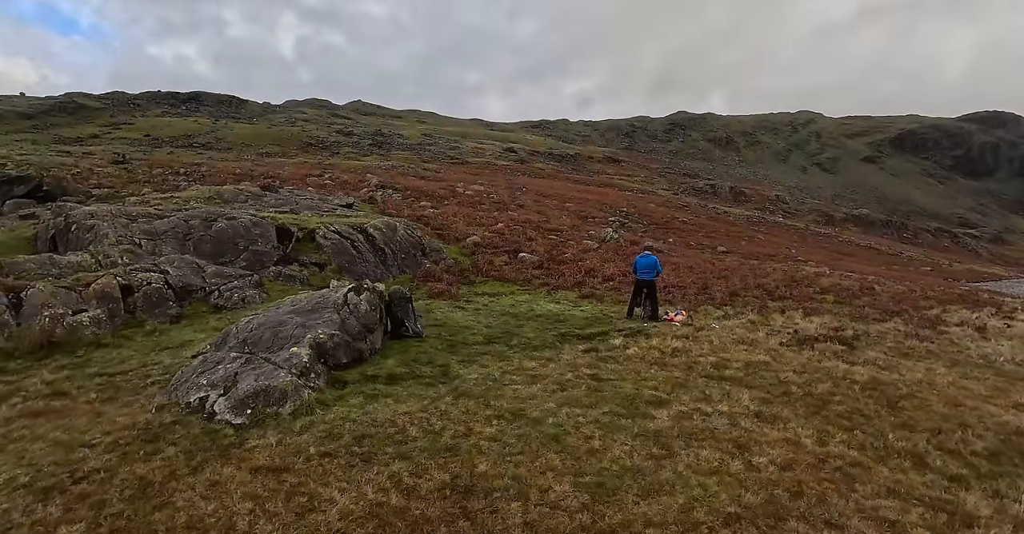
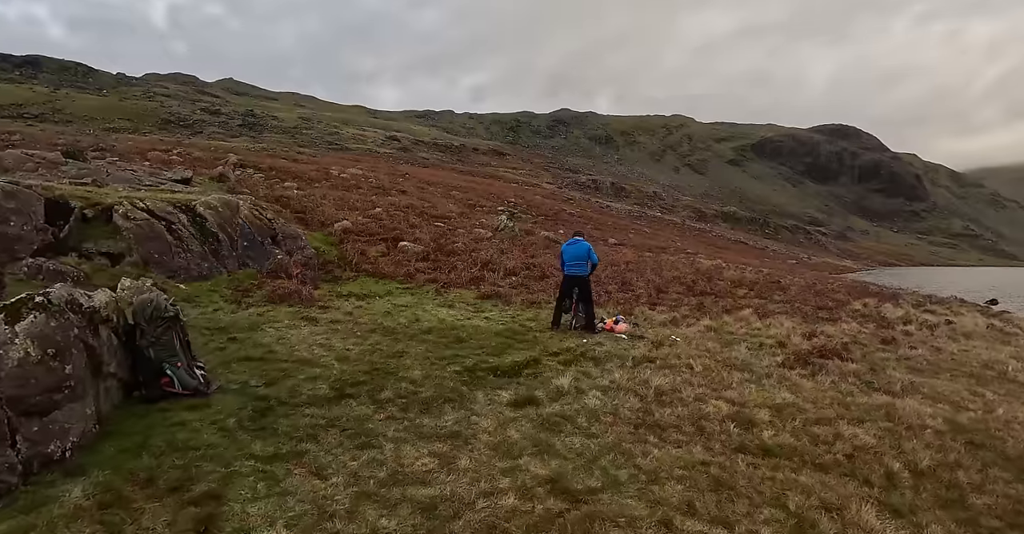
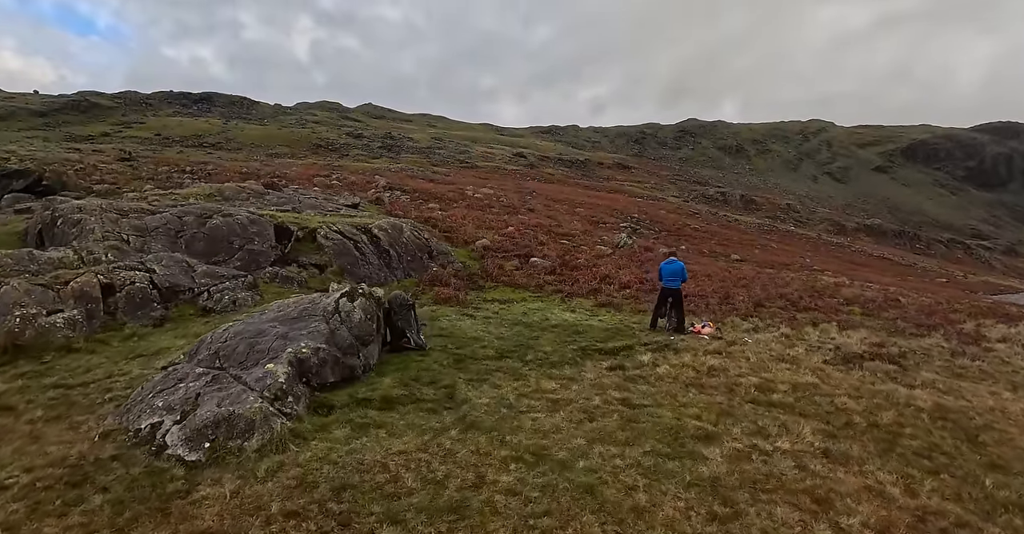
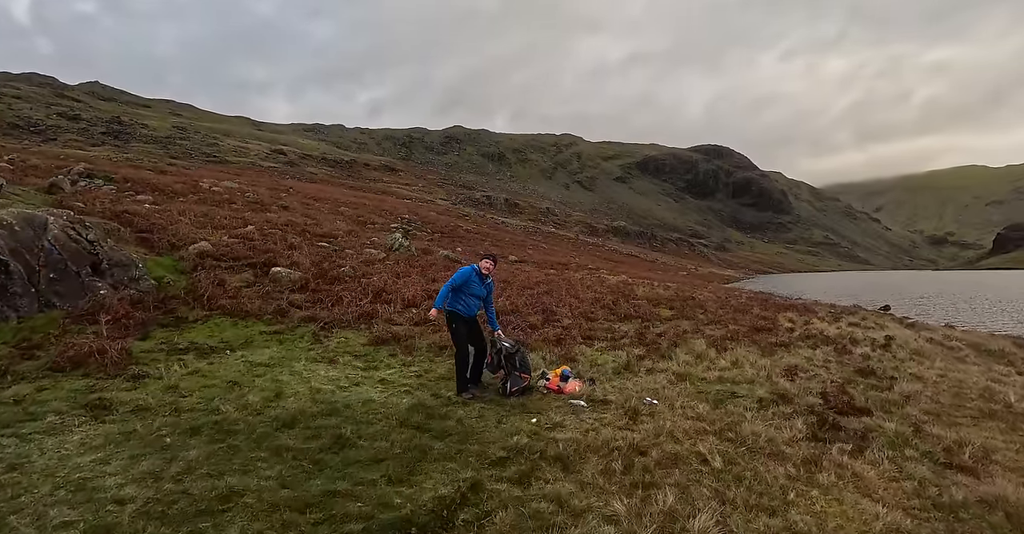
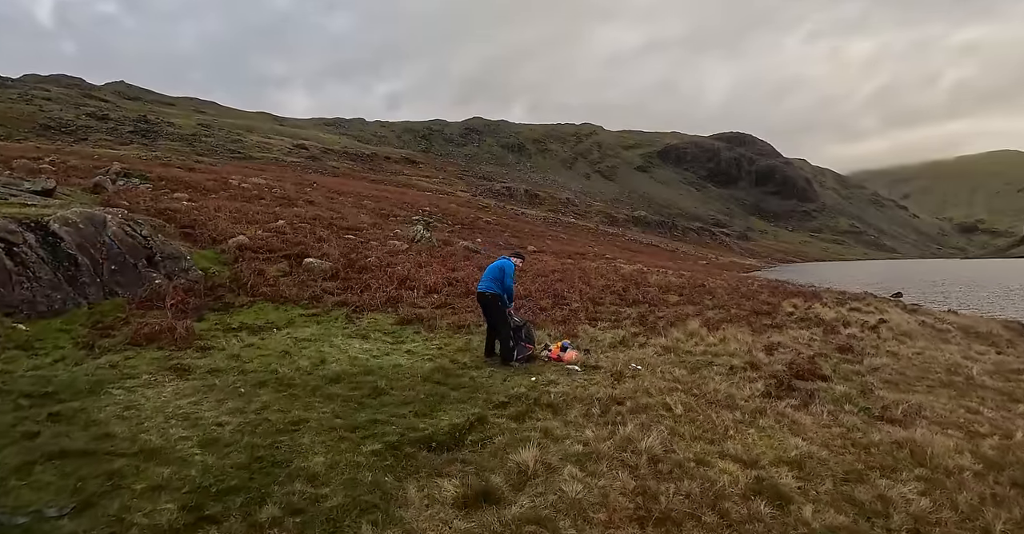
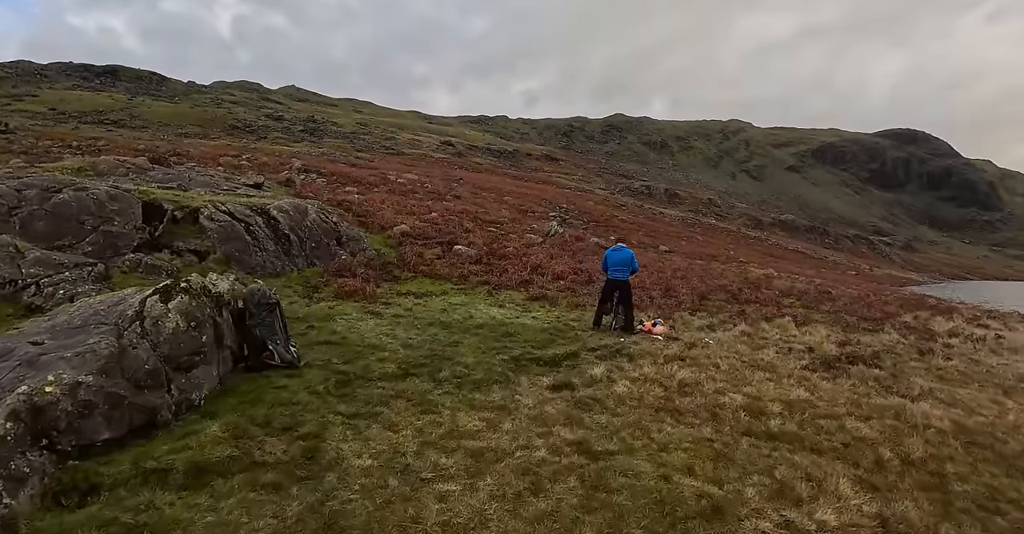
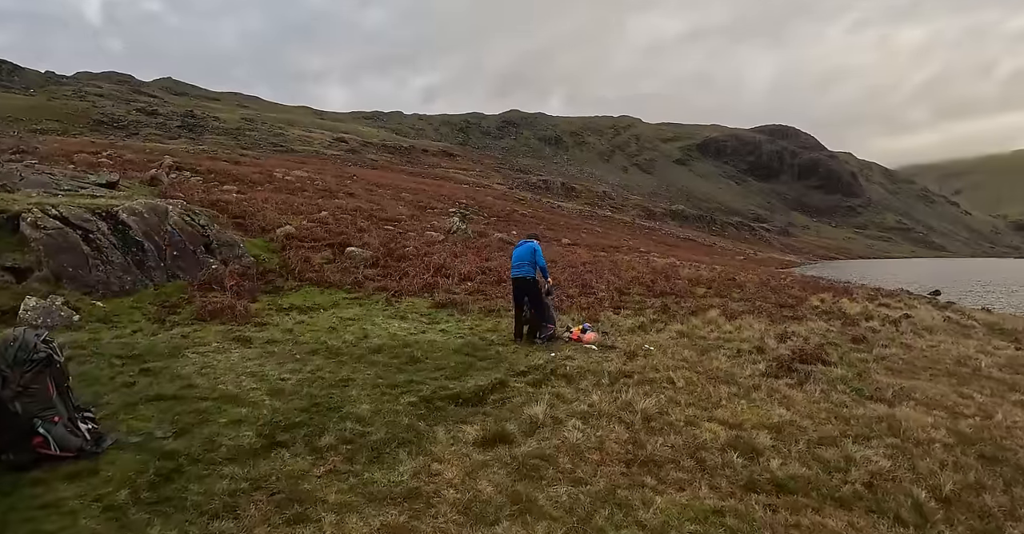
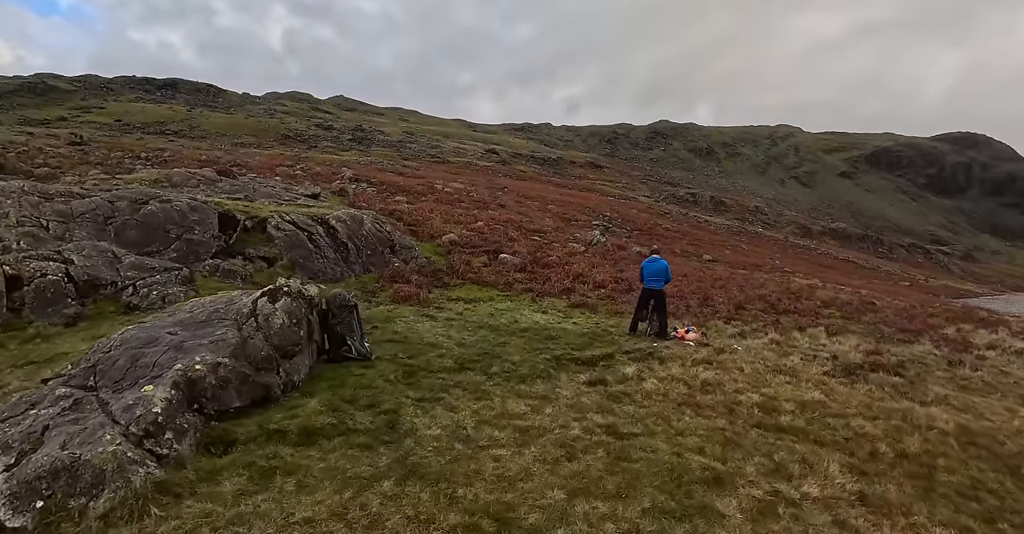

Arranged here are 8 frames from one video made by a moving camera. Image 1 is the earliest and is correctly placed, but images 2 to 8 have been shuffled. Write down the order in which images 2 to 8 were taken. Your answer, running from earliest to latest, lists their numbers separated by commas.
3, 8, 6, 2, 7, 5, 4
